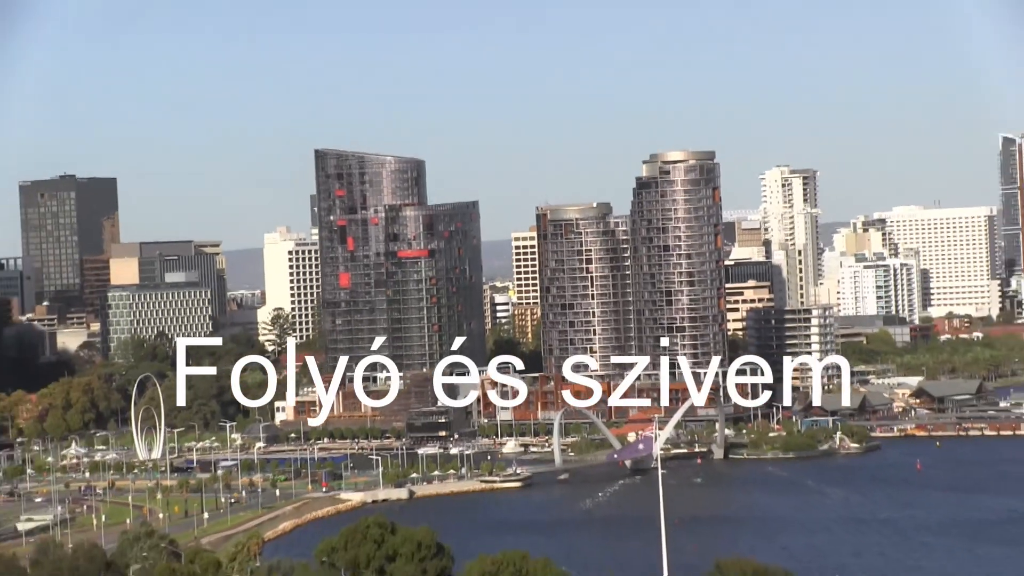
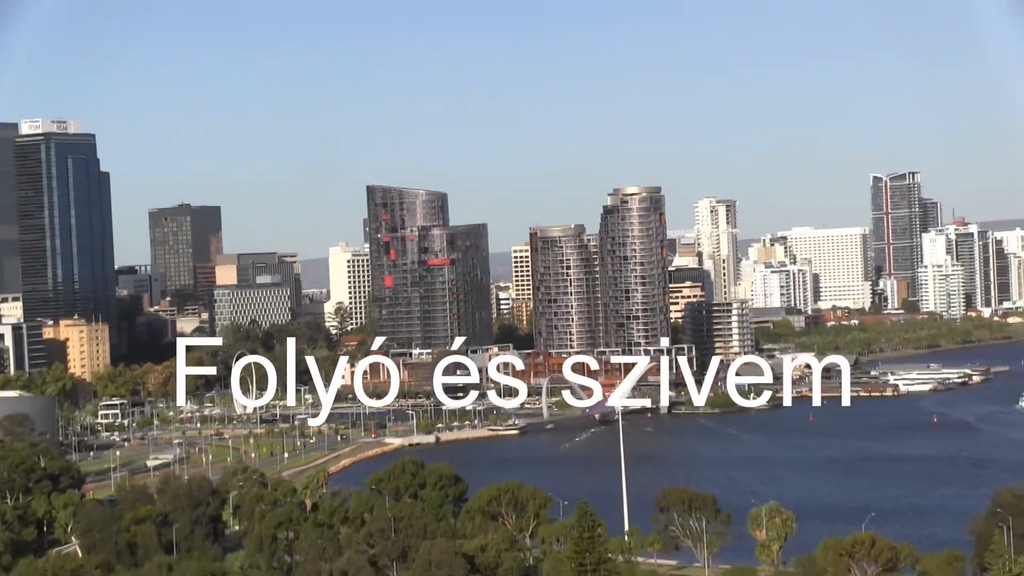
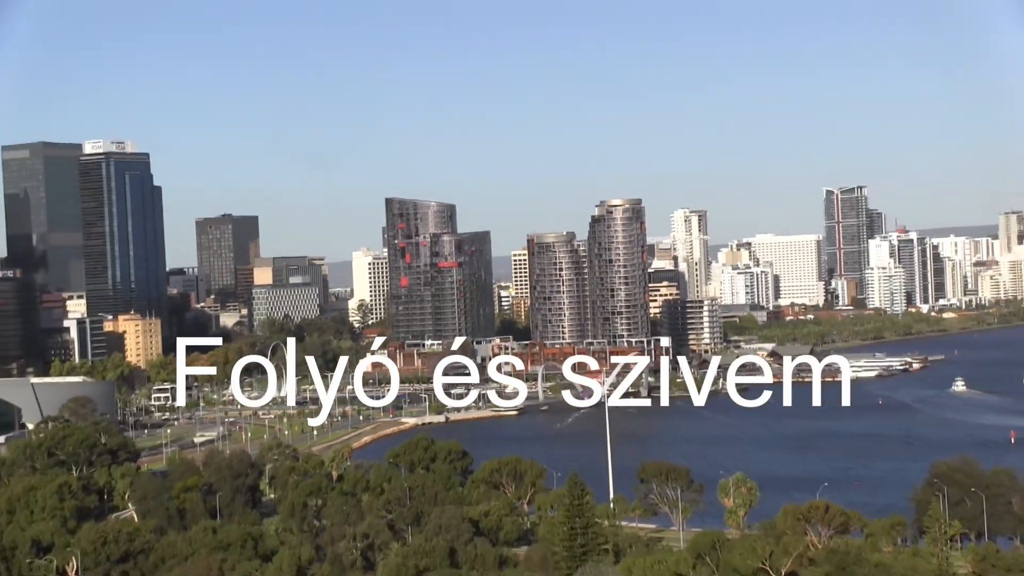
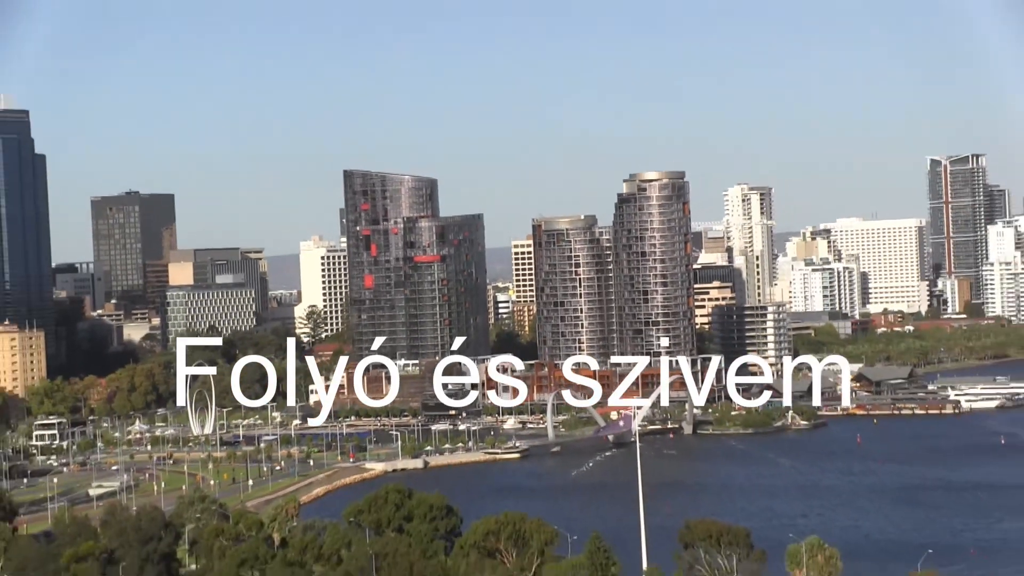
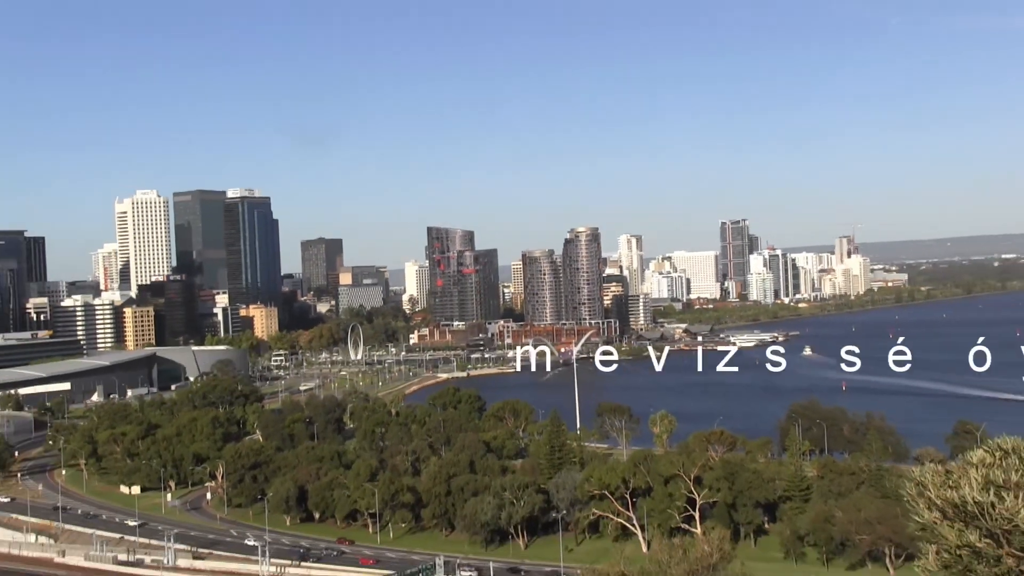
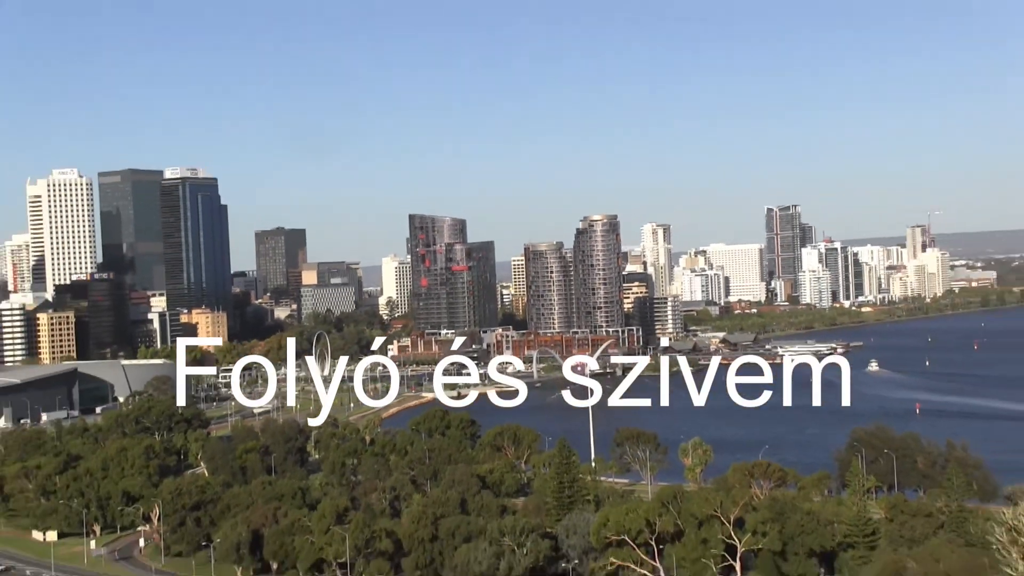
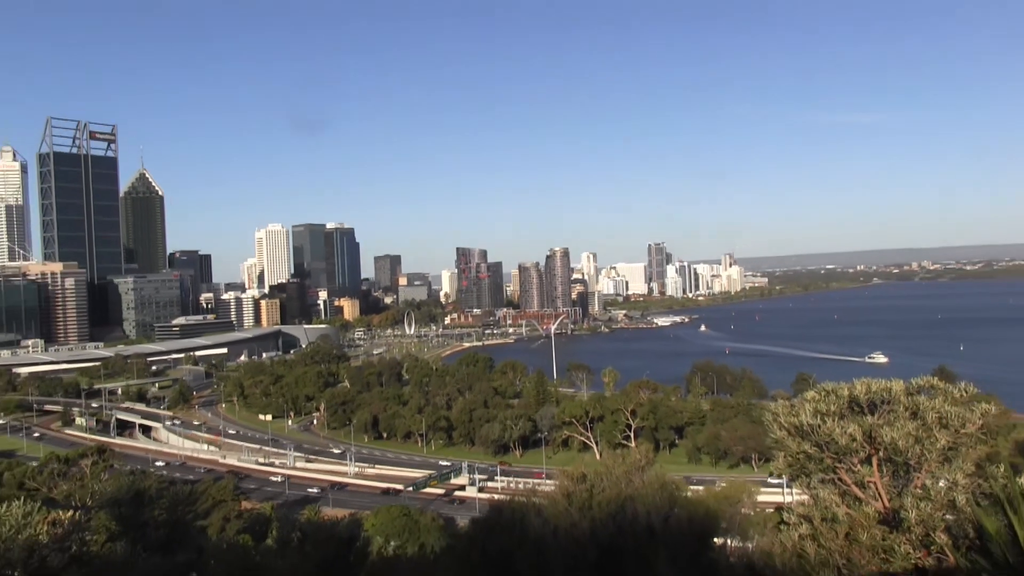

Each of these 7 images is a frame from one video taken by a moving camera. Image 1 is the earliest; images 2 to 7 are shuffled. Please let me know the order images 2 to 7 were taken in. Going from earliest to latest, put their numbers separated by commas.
4, 2, 3, 6, 5, 7
